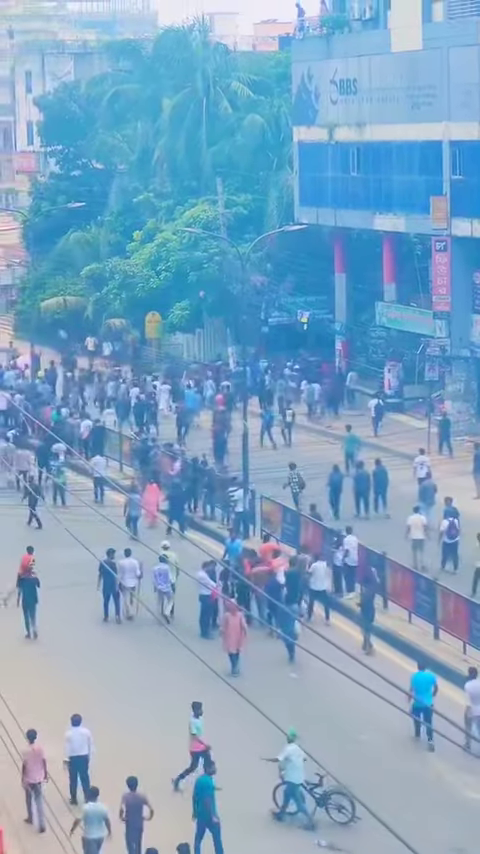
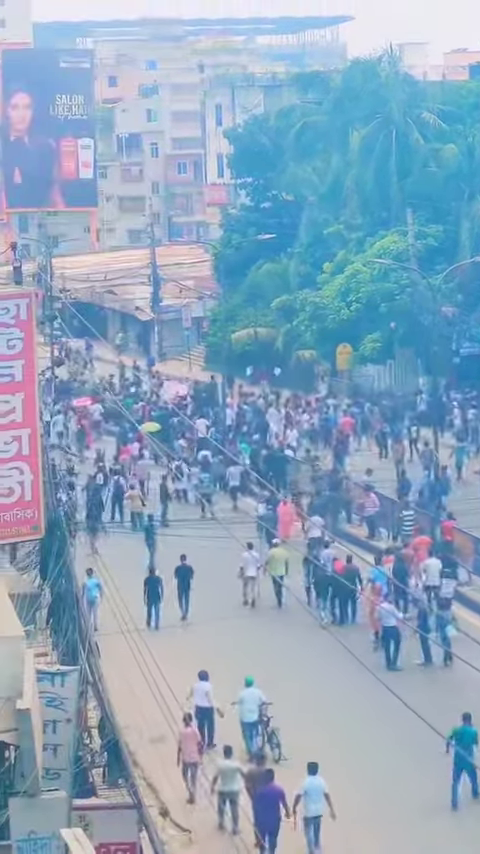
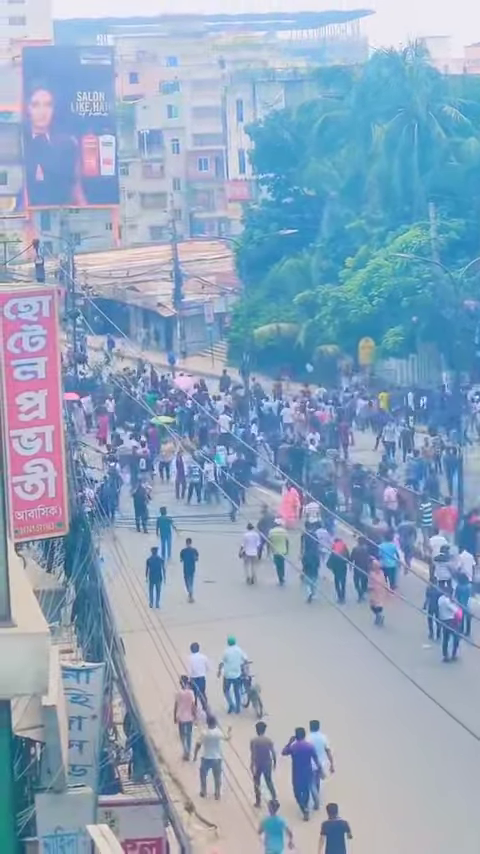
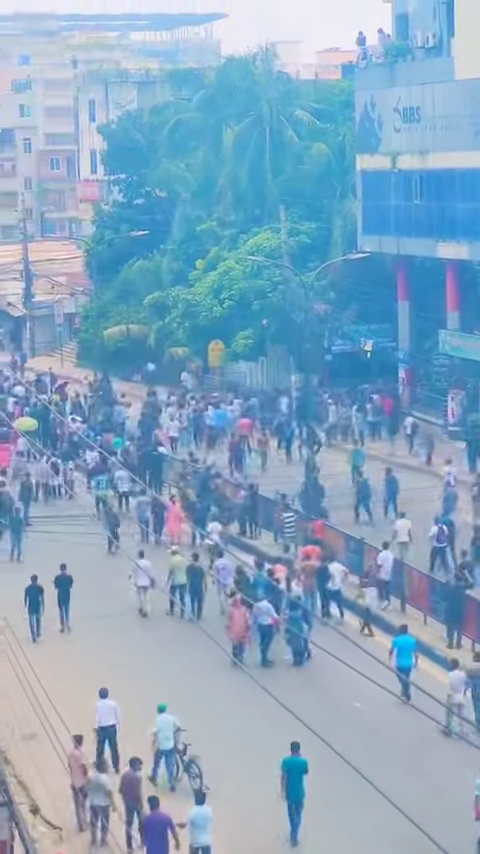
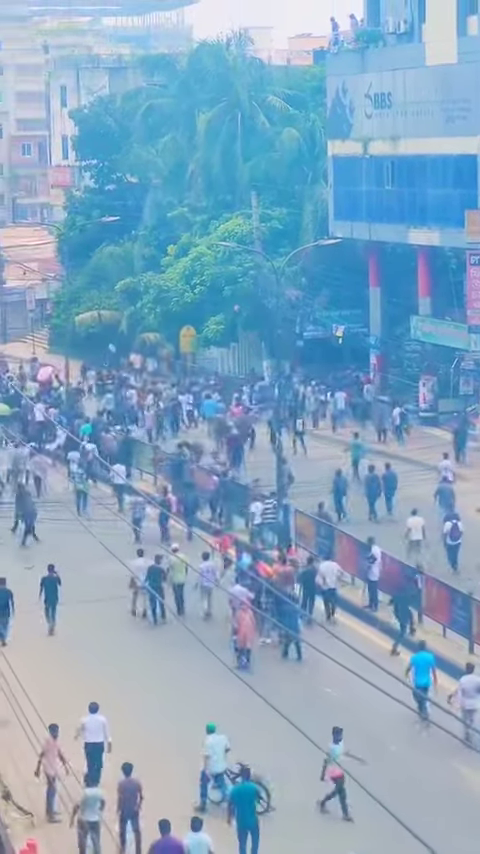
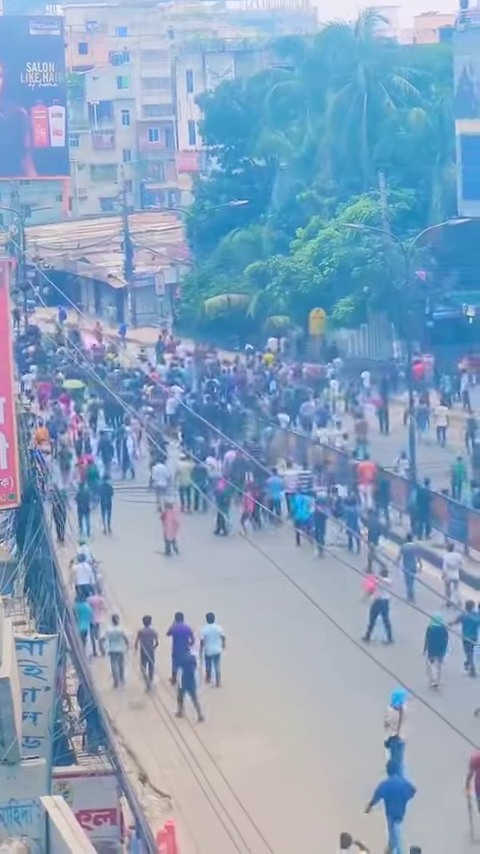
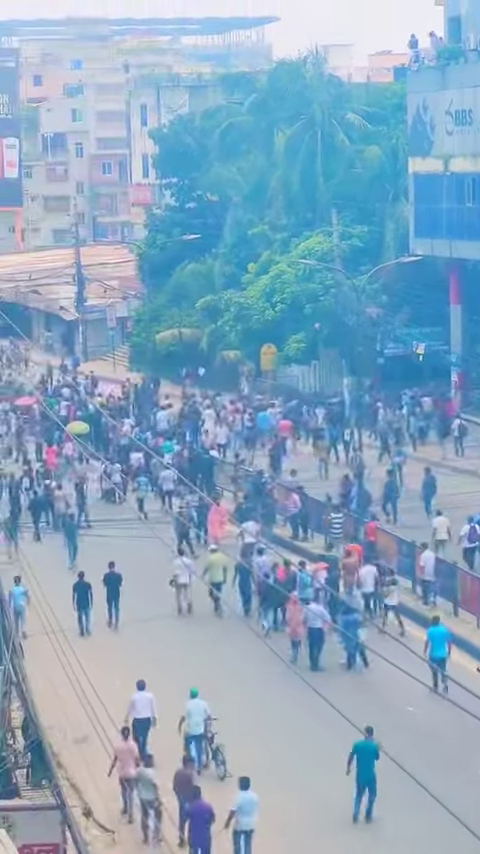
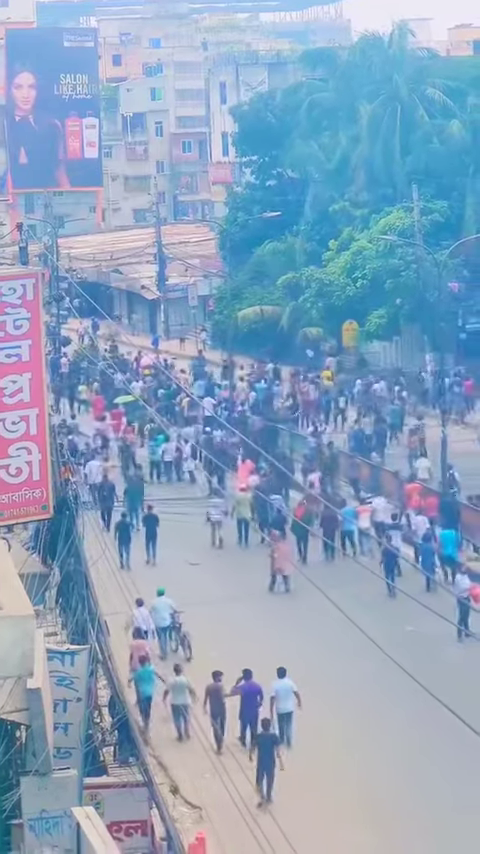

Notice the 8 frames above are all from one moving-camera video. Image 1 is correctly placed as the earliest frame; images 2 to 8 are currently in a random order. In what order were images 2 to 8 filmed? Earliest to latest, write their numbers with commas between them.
5, 4, 7, 2, 3, 8, 6
